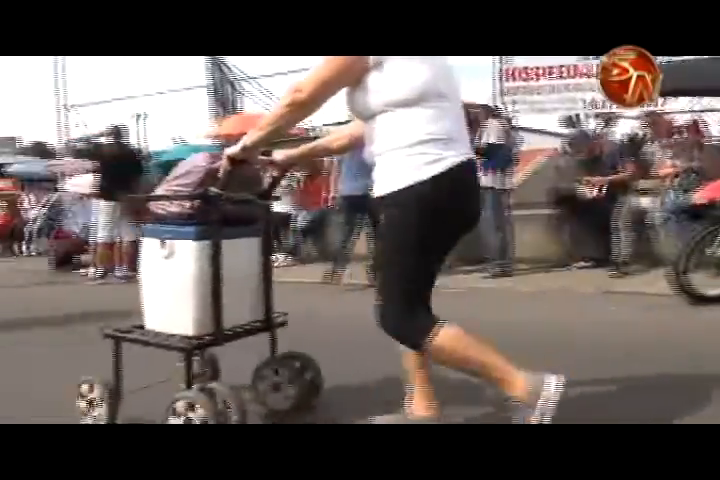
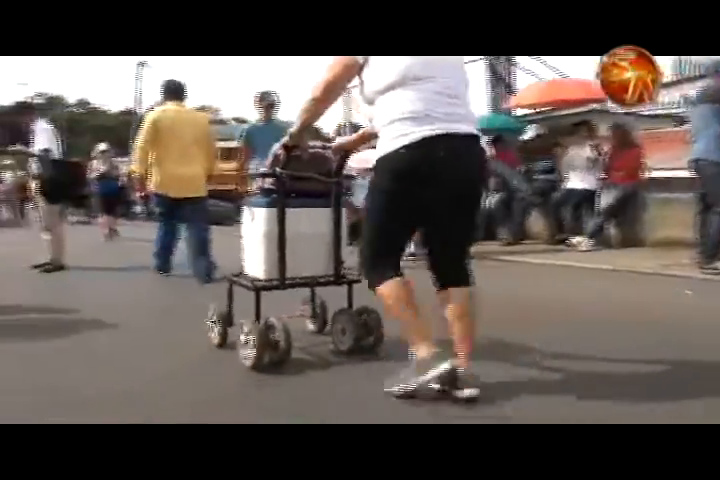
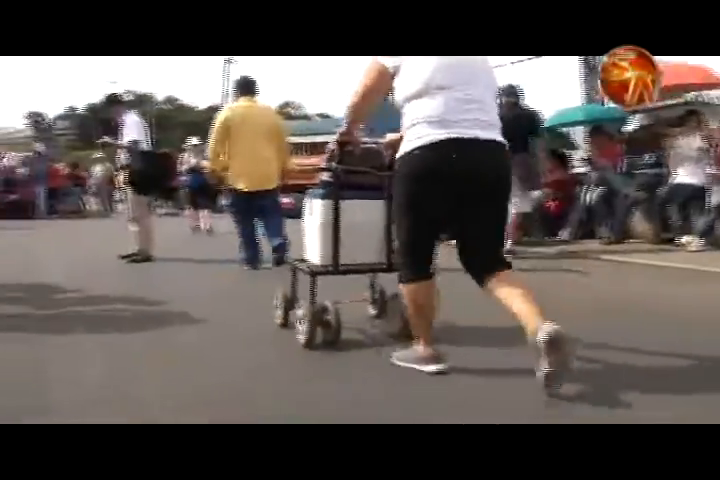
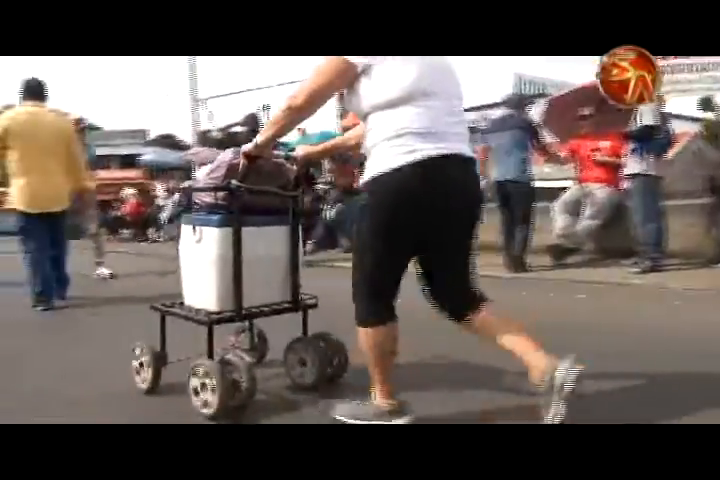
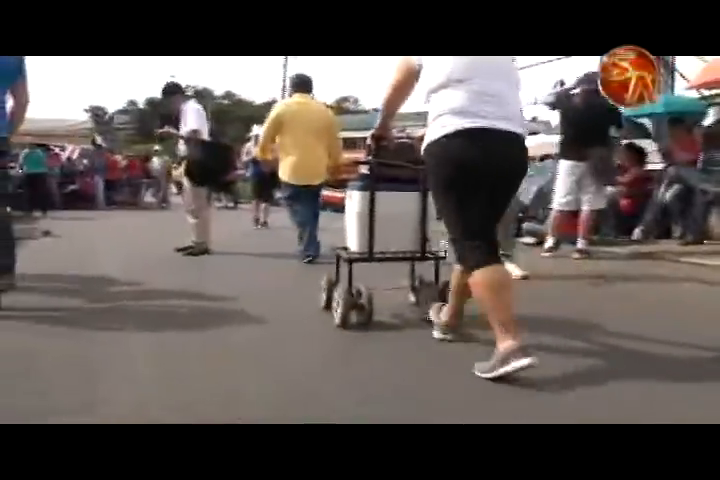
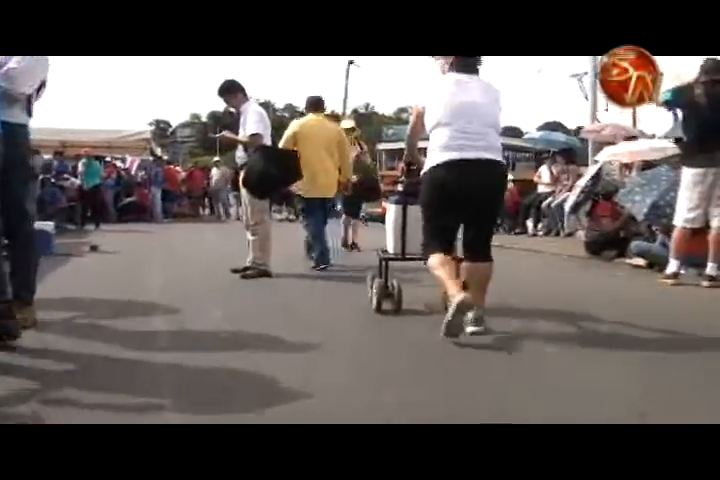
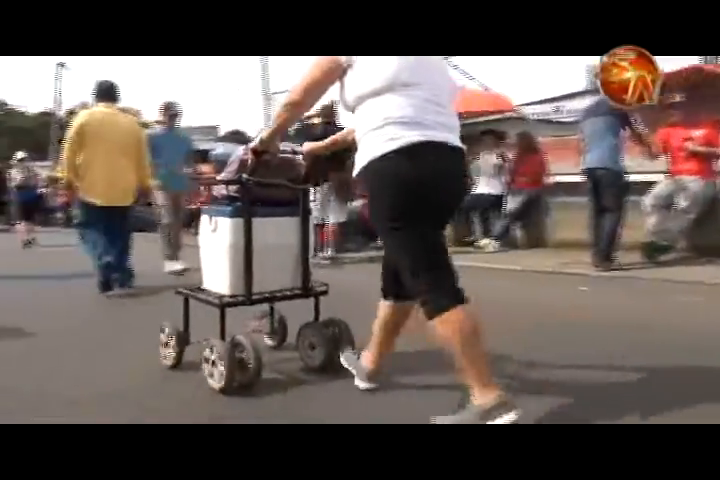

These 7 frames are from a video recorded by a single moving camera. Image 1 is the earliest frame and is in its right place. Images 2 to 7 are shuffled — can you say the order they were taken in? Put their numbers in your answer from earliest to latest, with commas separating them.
4, 7, 2, 3, 5, 6
